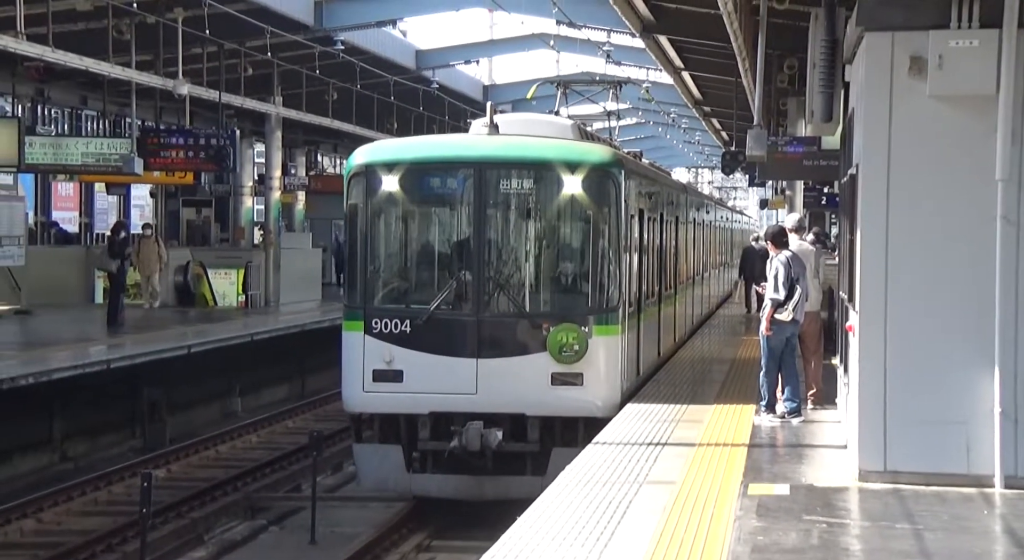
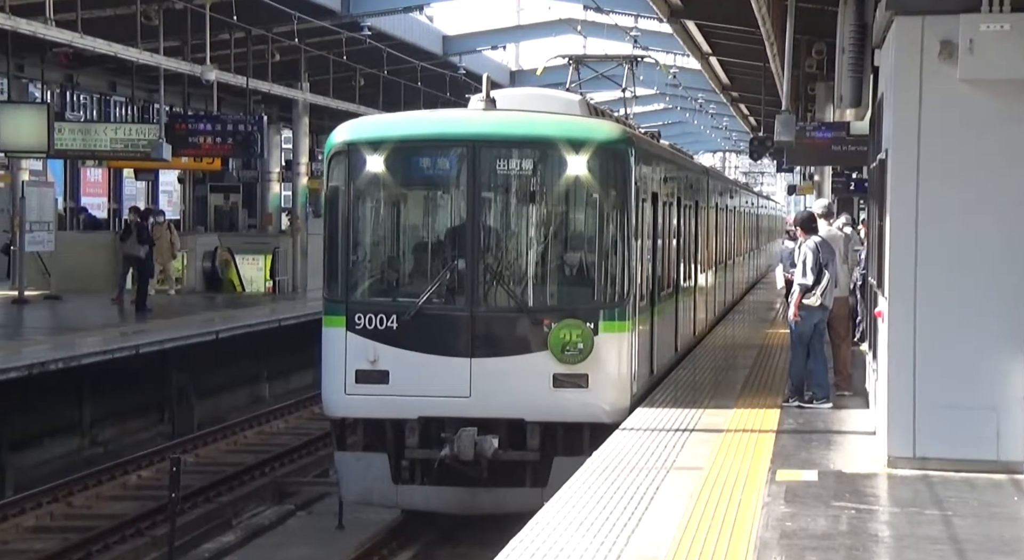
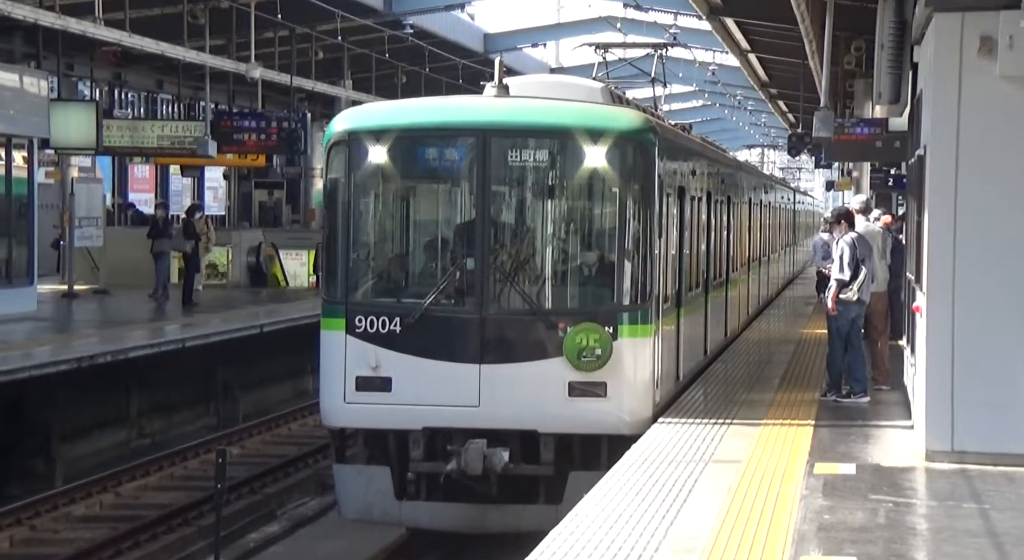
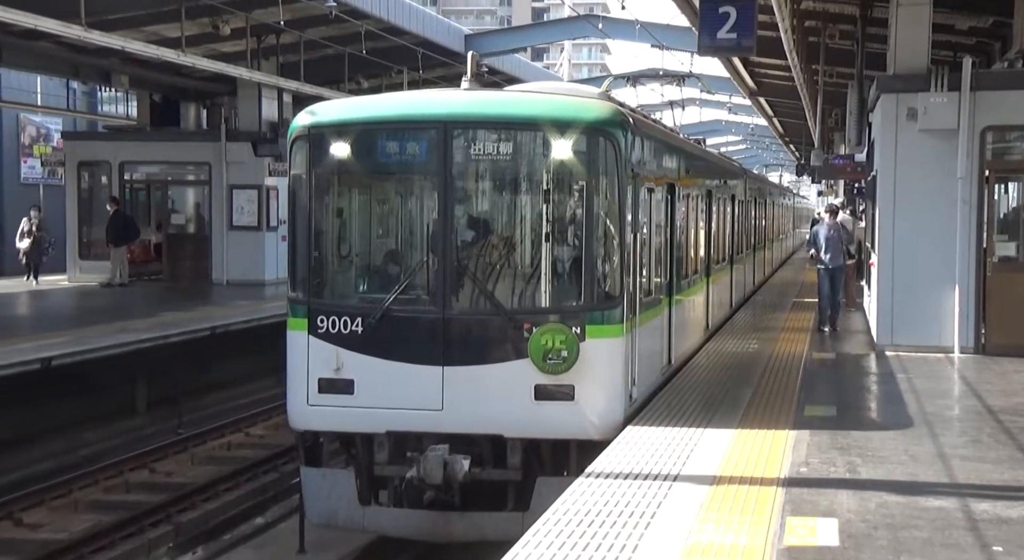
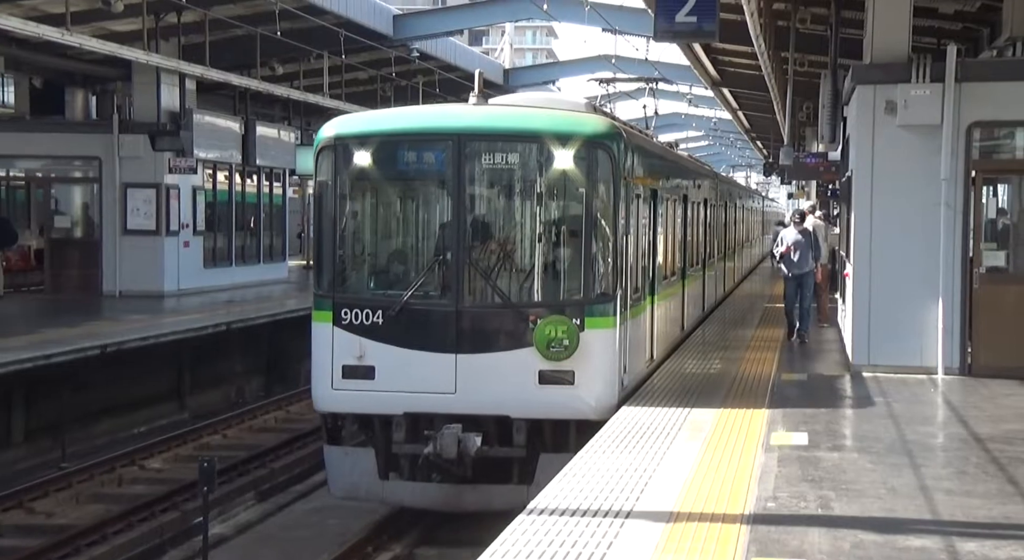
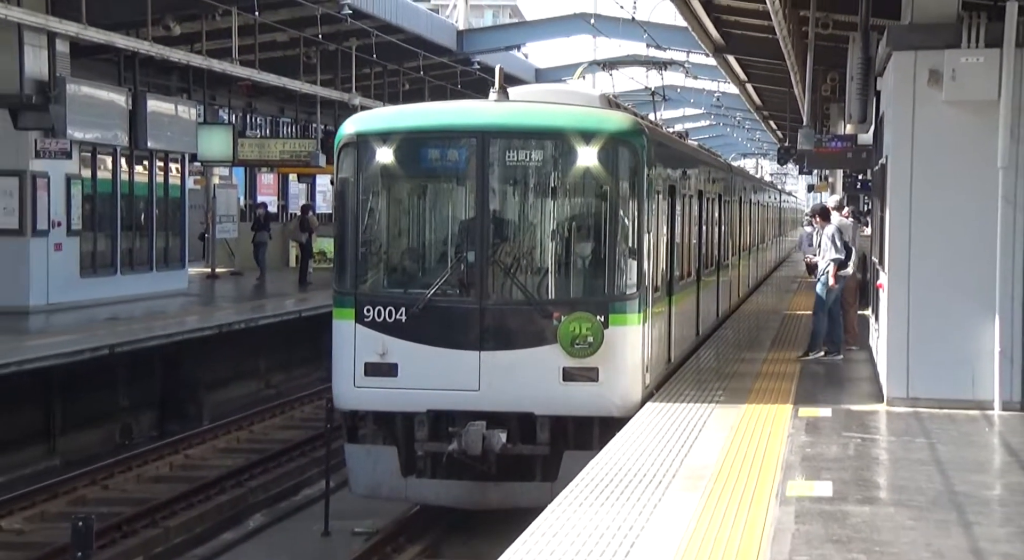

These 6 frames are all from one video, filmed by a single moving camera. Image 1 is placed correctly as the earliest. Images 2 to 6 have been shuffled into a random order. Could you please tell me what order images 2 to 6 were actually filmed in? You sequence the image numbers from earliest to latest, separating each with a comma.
2, 3, 6, 5, 4
